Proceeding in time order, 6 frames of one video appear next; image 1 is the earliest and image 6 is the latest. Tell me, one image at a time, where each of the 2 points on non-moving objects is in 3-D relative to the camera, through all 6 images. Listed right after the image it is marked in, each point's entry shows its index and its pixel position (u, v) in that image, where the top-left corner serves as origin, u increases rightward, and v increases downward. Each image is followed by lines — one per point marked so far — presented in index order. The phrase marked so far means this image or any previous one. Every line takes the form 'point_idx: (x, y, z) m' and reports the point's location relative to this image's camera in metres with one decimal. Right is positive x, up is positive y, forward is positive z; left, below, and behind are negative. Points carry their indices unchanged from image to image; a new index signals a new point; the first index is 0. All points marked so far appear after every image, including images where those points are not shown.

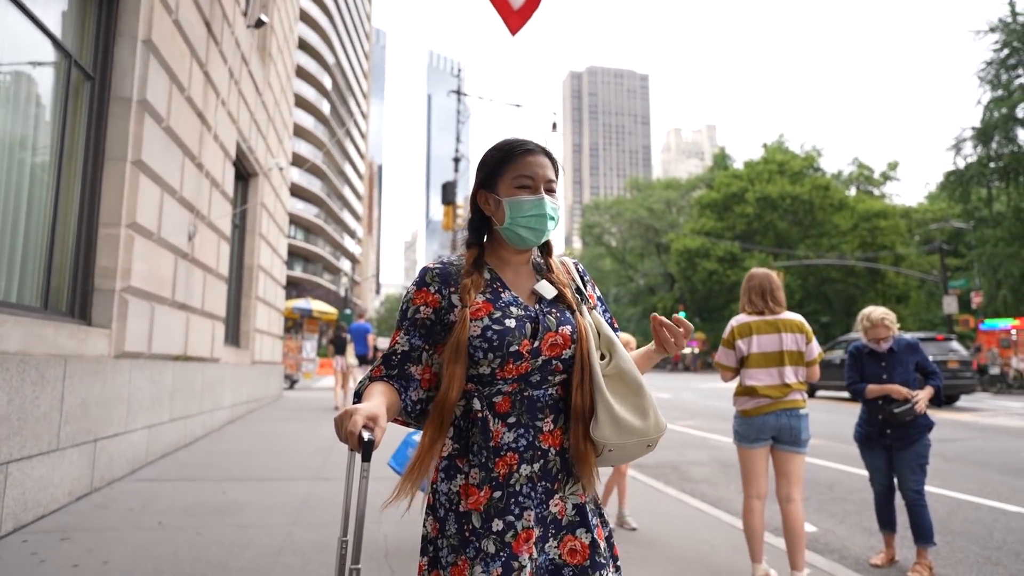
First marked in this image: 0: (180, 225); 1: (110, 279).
0: (-4.0, +0.8, +7.7) m
1: (-3.9, +0.1, +6.1) m
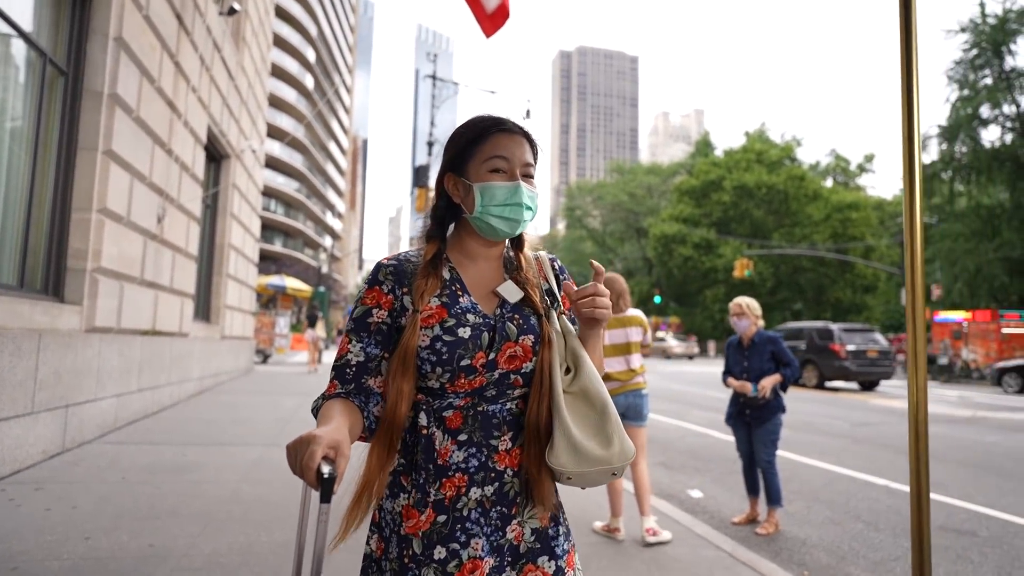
0: (-4.7, +1.0, +8.2) m
1: (-4.6, +0.3, +6.7) m
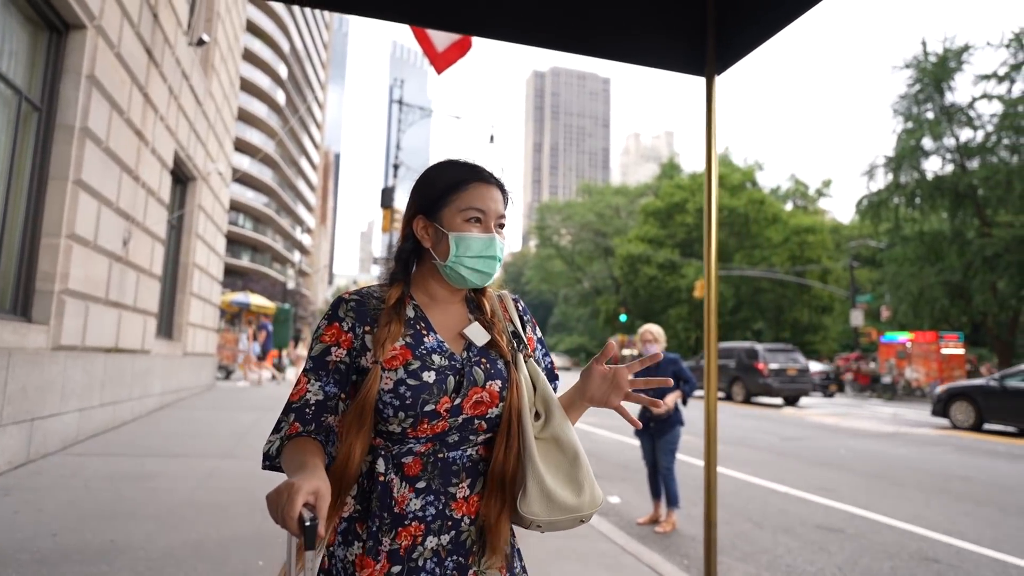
0: (-5.5, +0.8, +8.6) m
1: (-5.2, +0.1, +7.1) m
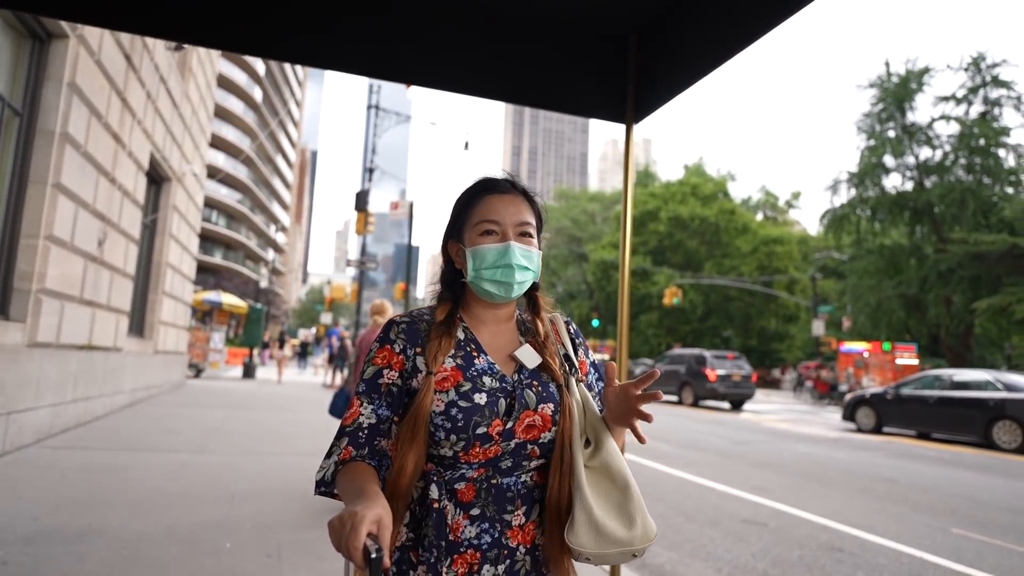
0: (-6.0, +0.8, +8.9) m
1: (-5.7, +0.1, +7.4) m
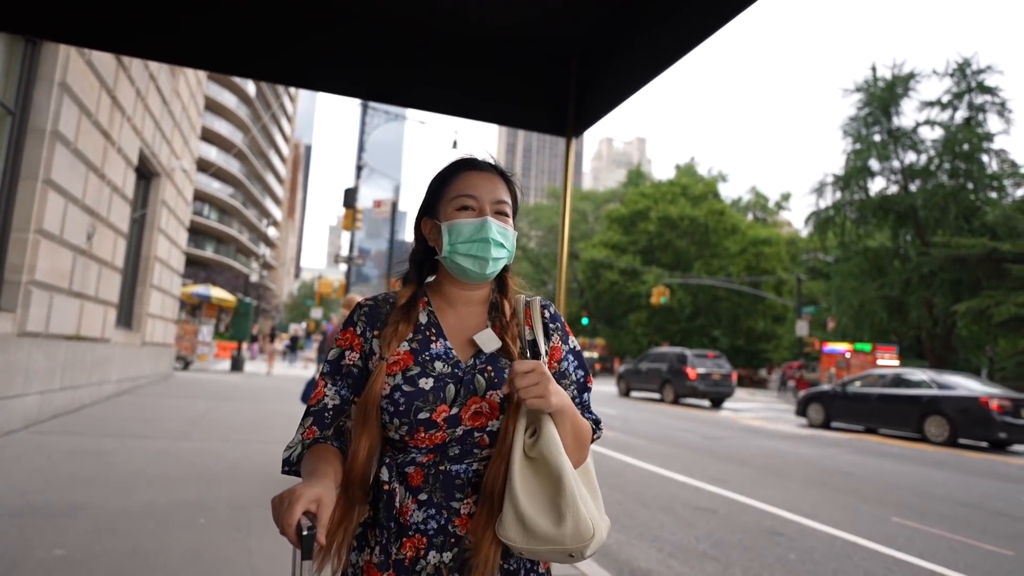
0: (-6.3, +0.9, +9.2) m
1: (-6.0, +0.2, +7.7) m
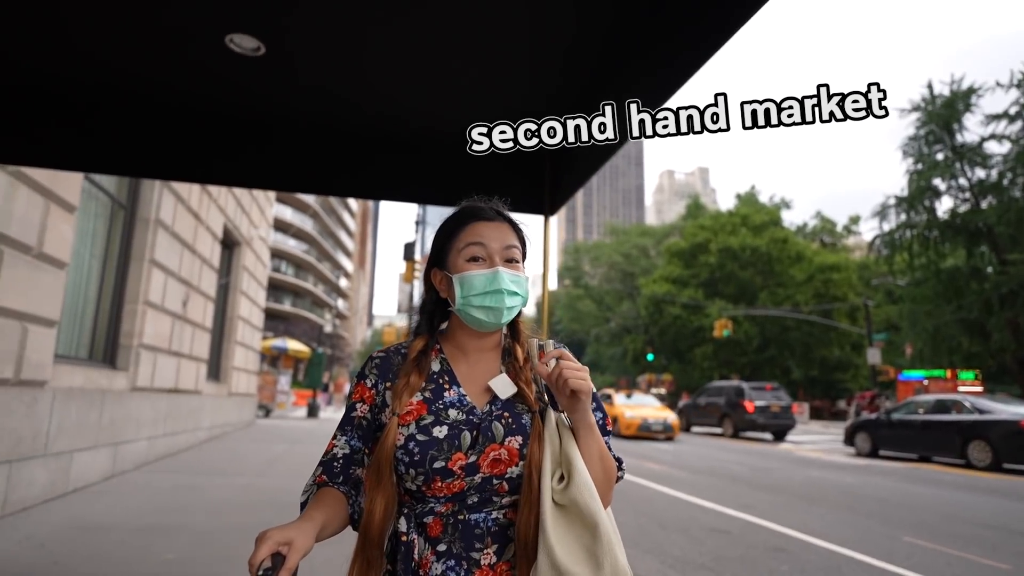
0: (-5.8, -0.2, +10.9) m
1: (-5.6, -0.7, +9.3) m
